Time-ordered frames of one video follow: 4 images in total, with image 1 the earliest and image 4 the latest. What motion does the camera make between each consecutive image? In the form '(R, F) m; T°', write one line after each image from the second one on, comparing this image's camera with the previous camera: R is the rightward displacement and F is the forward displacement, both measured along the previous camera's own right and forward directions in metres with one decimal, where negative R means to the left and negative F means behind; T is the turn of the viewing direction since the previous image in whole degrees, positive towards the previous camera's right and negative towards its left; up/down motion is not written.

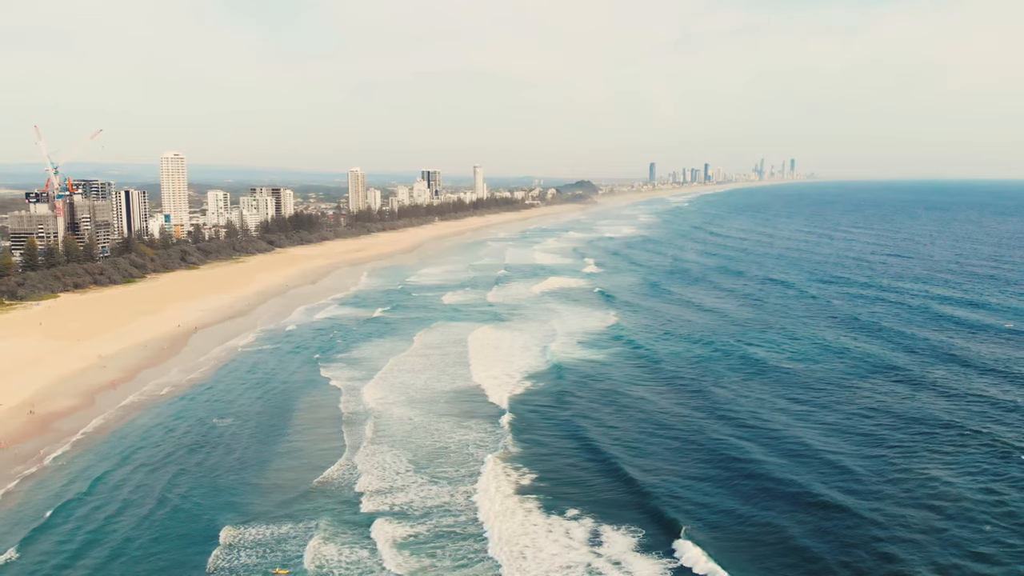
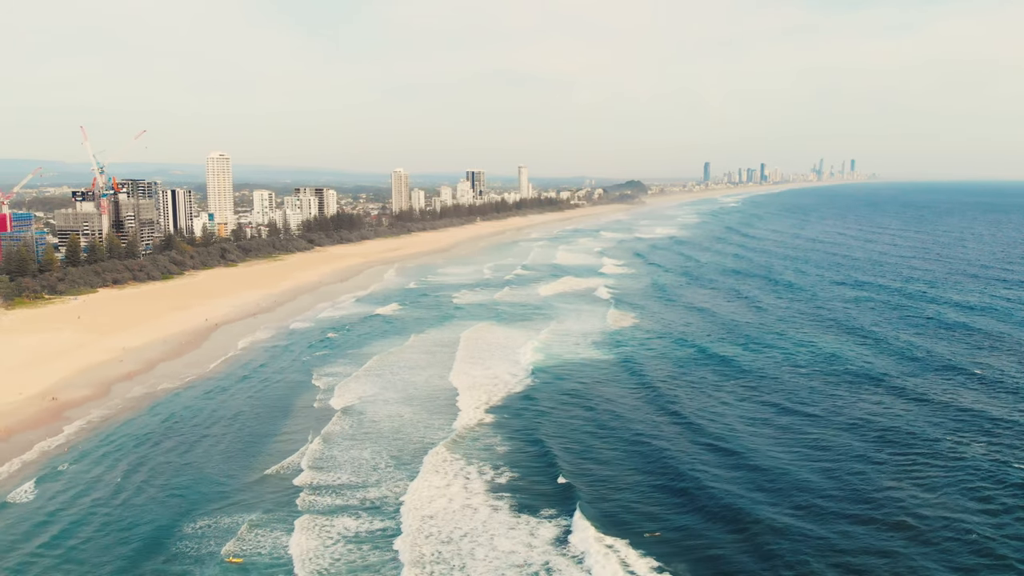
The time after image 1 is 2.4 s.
(+1.5, -0.1) m; -3°
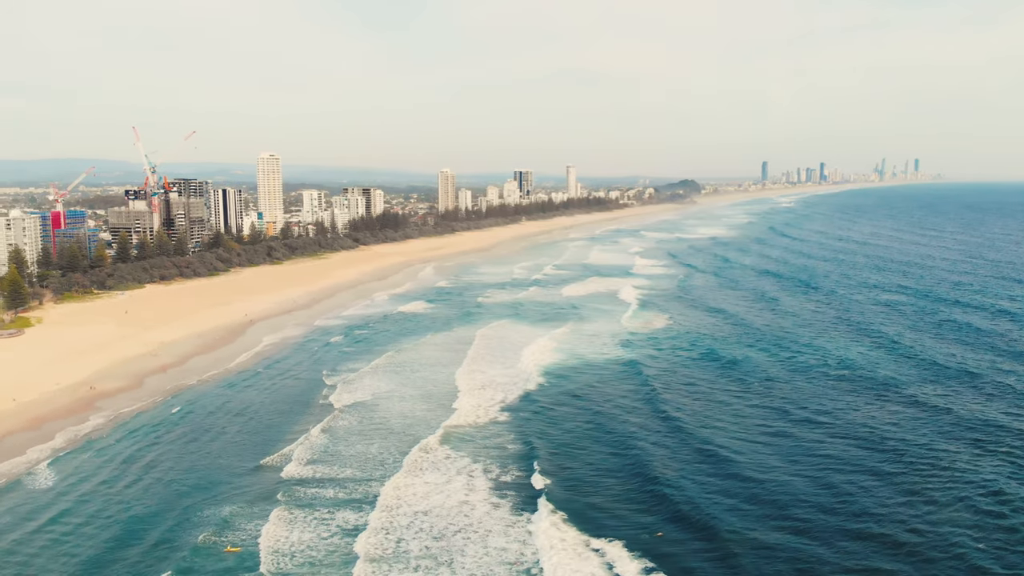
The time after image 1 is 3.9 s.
(+0.9, +0.1) m; -3°
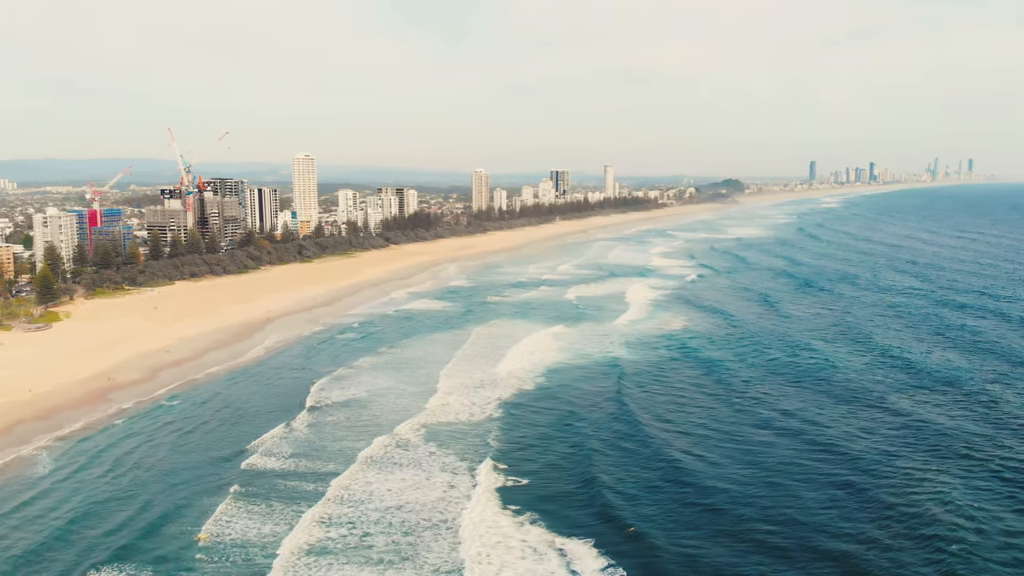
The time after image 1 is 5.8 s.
(+1.1, -0.1) m; -2°
